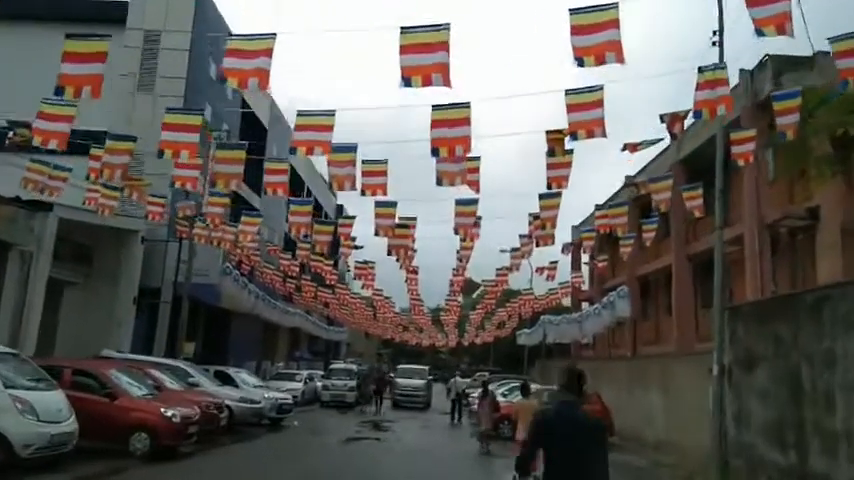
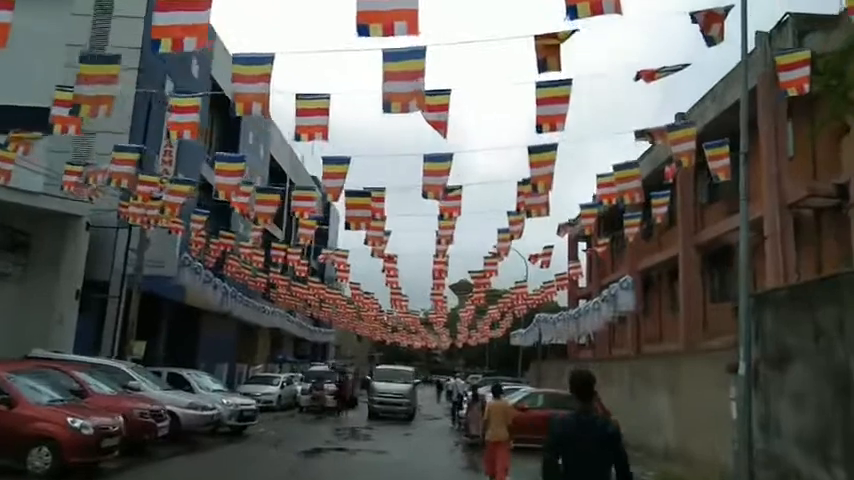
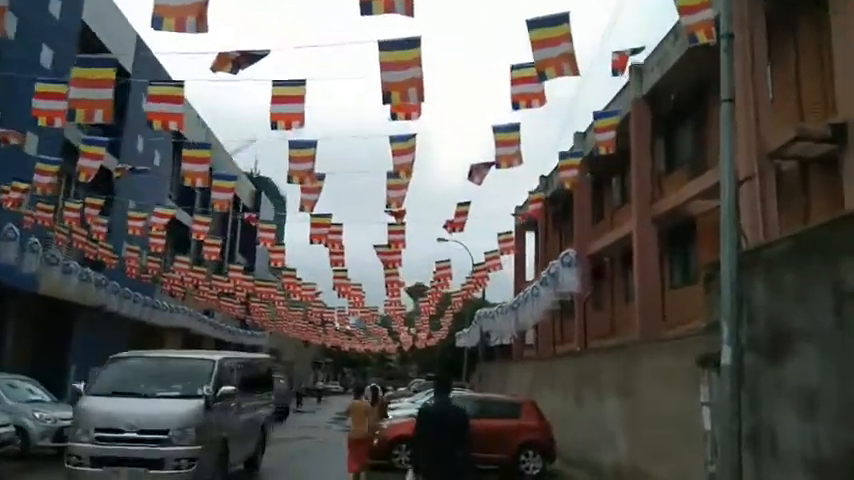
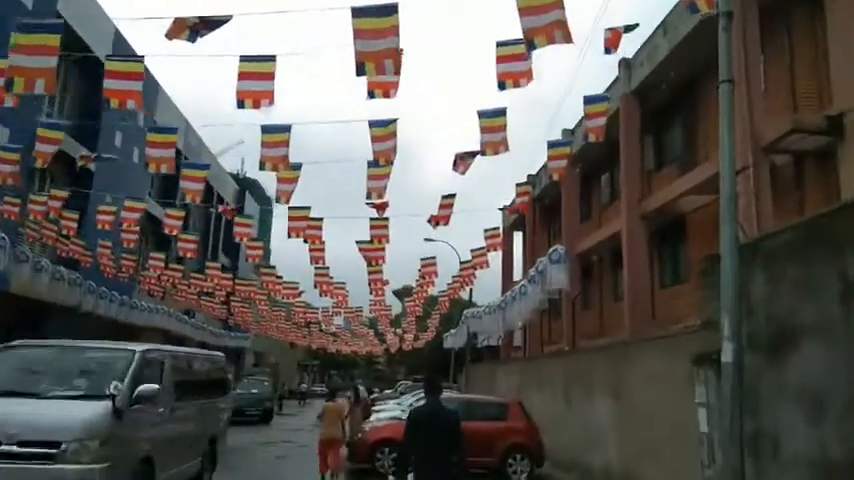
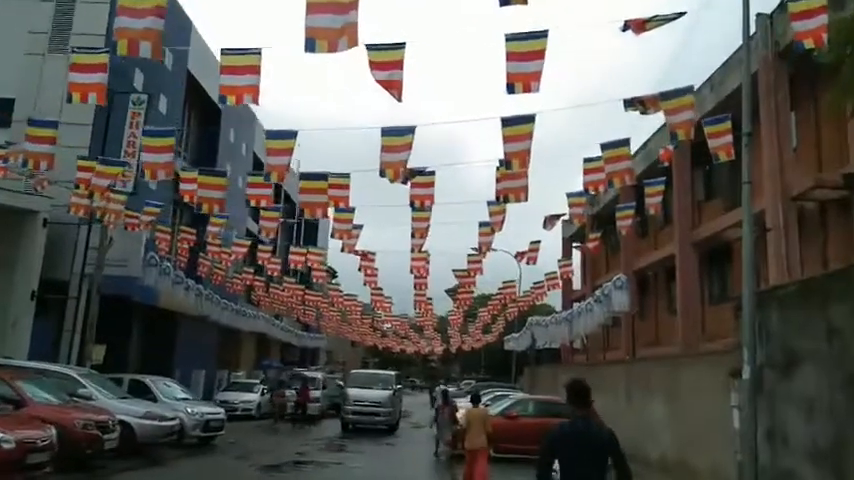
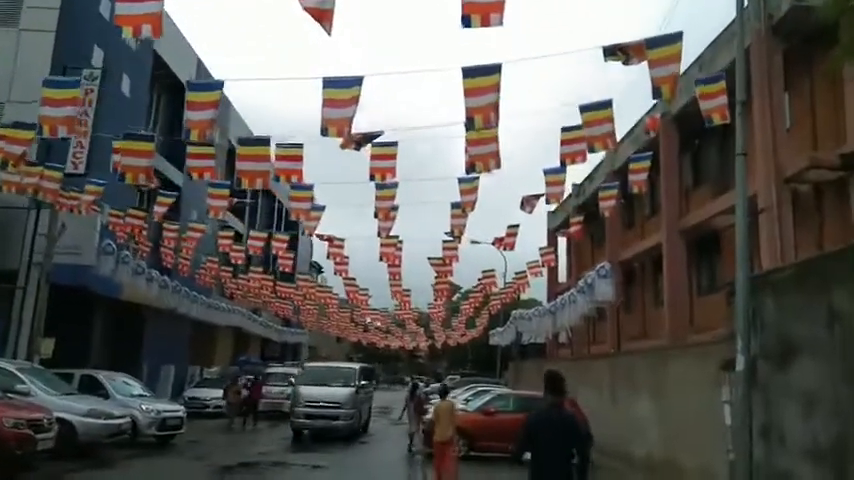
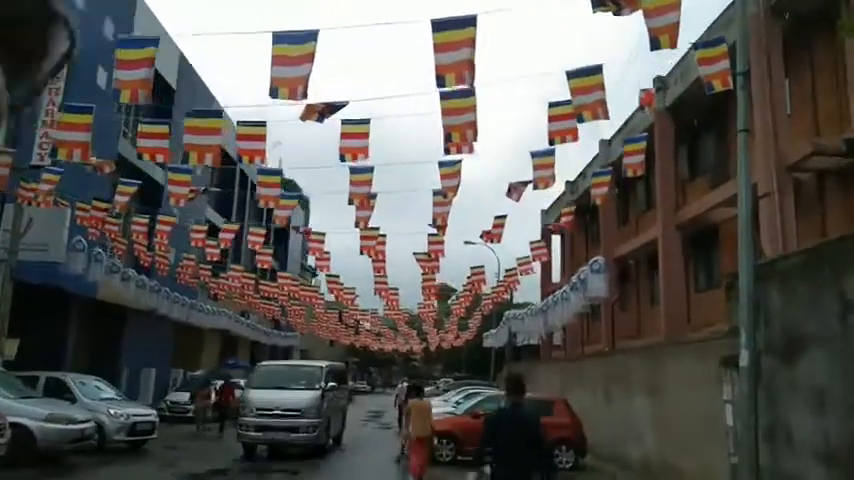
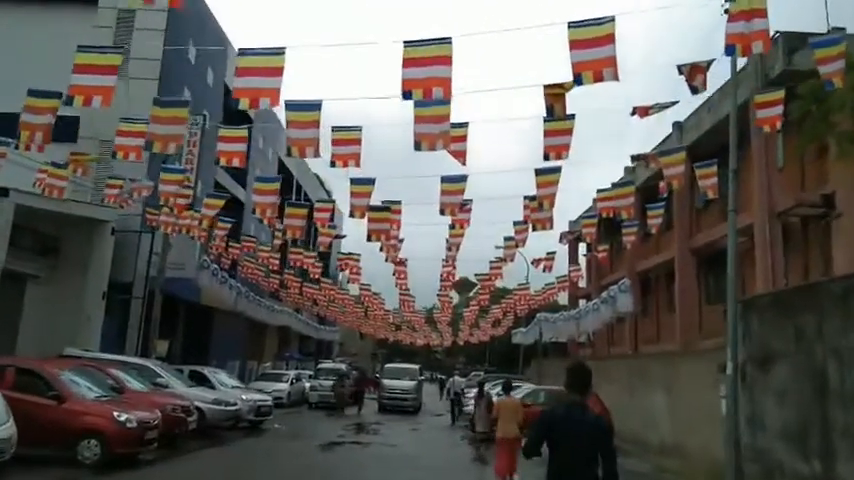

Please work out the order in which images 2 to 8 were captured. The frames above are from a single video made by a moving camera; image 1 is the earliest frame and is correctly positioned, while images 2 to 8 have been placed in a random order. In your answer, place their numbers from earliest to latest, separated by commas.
8, 2, 5, 6, 7, 3, 4
